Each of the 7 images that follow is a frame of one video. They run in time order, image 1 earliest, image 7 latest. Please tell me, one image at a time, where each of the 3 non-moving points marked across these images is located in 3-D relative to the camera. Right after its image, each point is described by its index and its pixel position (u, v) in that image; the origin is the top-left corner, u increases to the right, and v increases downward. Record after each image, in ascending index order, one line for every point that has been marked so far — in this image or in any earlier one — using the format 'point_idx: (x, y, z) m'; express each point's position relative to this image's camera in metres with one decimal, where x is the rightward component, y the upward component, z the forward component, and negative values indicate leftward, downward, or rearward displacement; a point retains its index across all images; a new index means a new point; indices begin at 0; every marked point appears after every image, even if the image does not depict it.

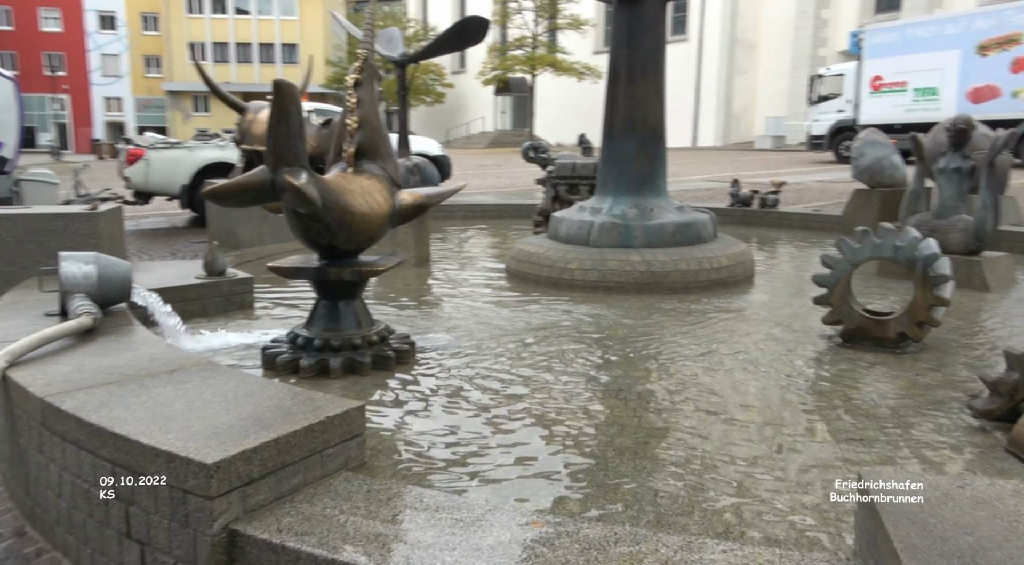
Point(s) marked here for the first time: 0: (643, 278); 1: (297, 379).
0: (+1.0, 0.0, +6.4) m
1: (-1.0, -0.5, +4.2) m
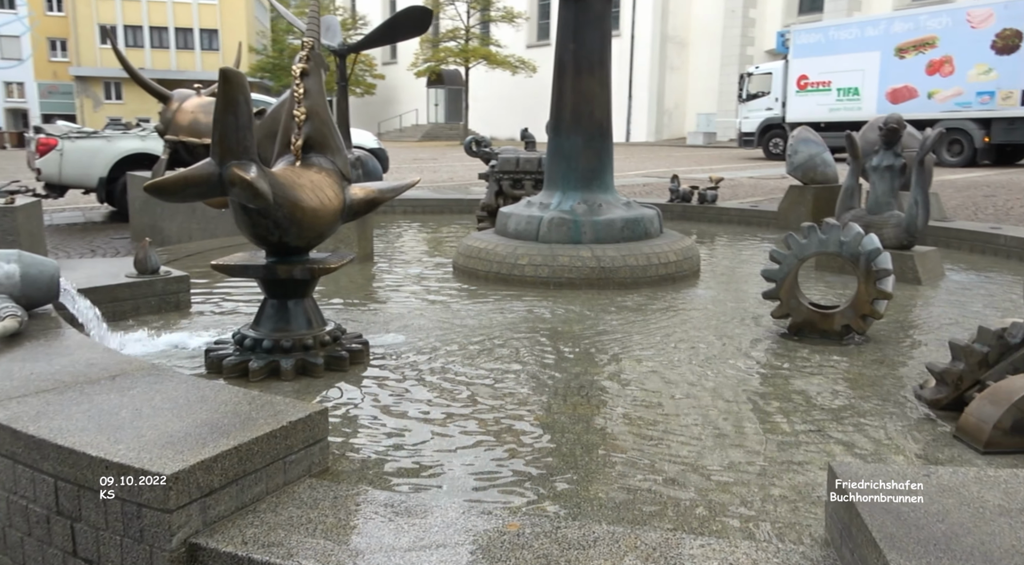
0: (+0.6, +0.1, +6.4) m
1: (-1.2, -0.5, +4.1) m
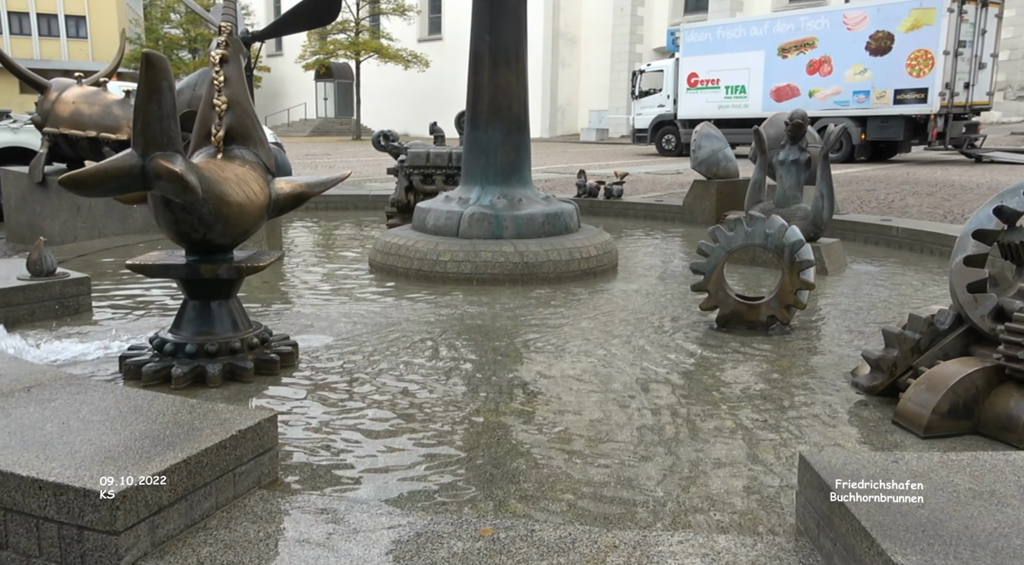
0: (0.0, +0.1, +6.3) m
1: (-1.5, -0.5, +3.8) m
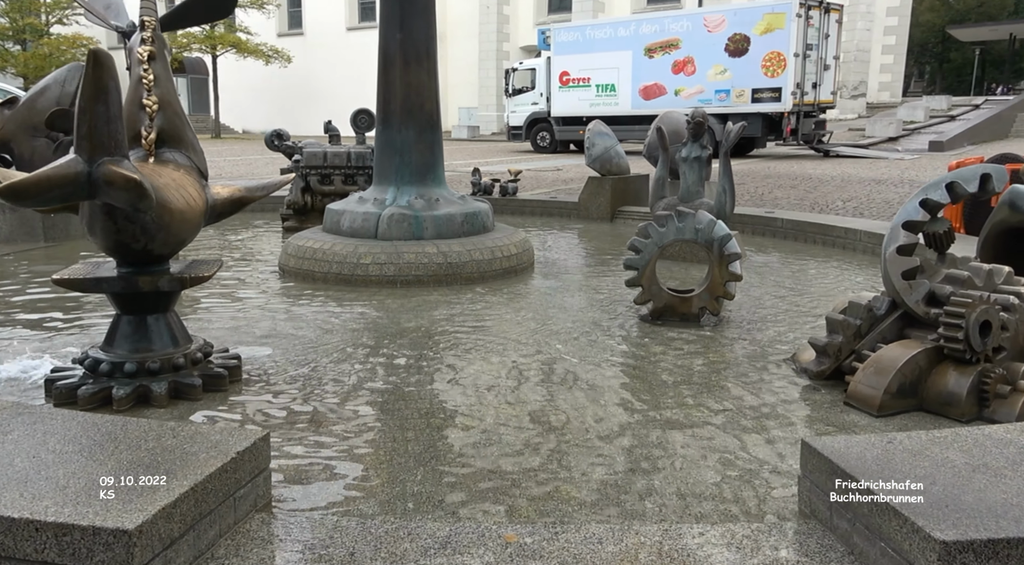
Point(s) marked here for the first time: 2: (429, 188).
0: (-0.5, +0.1, +6.3) m
1: (-1.6, -0.5, +3.6) m
2: (-0.7, +0.7, +6.9) m
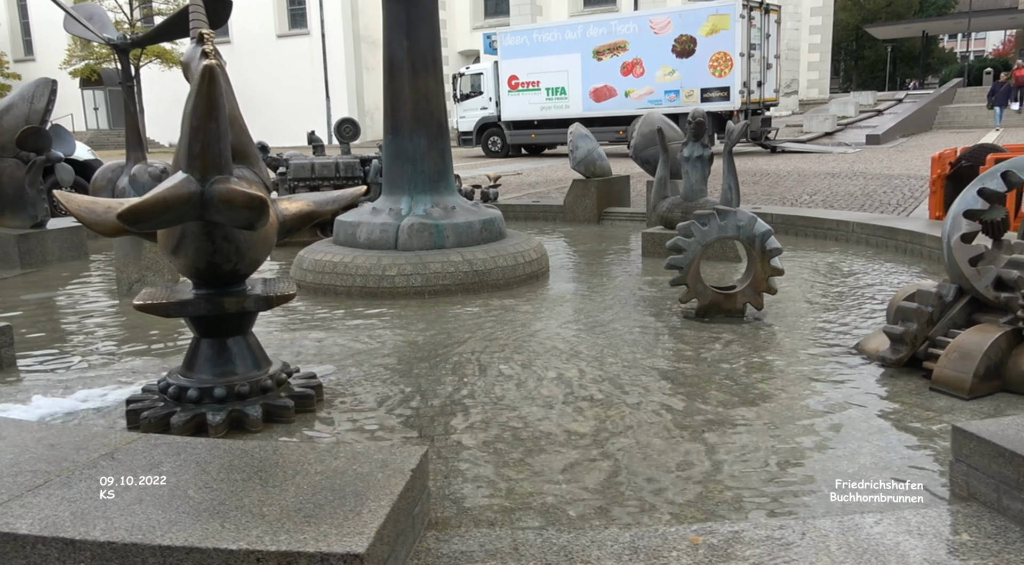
0: (-0.3, 0.0, +6.3) m
1: (-1.2, -0.6, +3.5) m
2: (-0.6, +0.7, +6.8) m
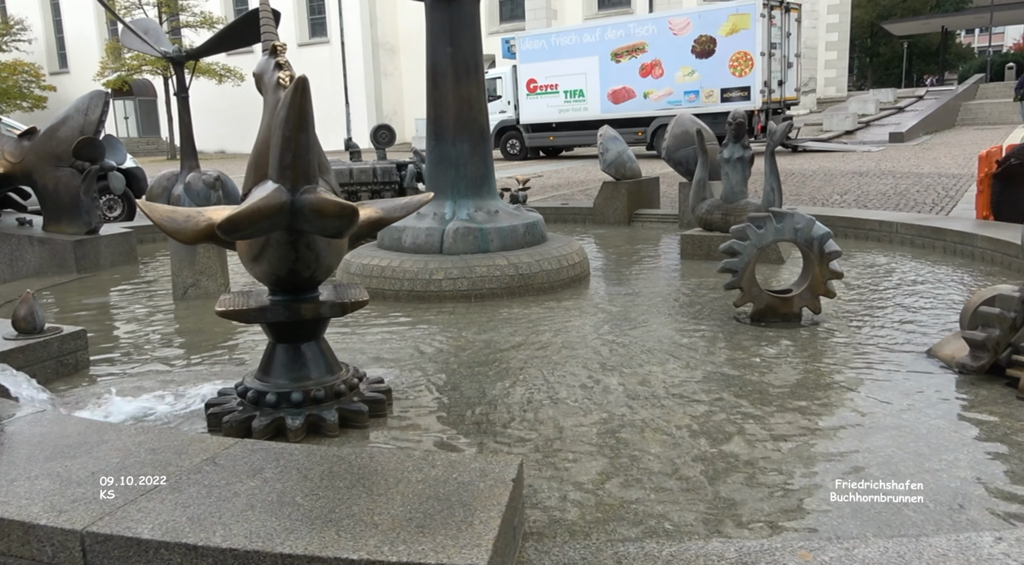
0: (0.0, 0.0, +6.3) m
1: (-0.9, -0.7, +3.5) m
2: (-0.2, +0.6, +6.9) m
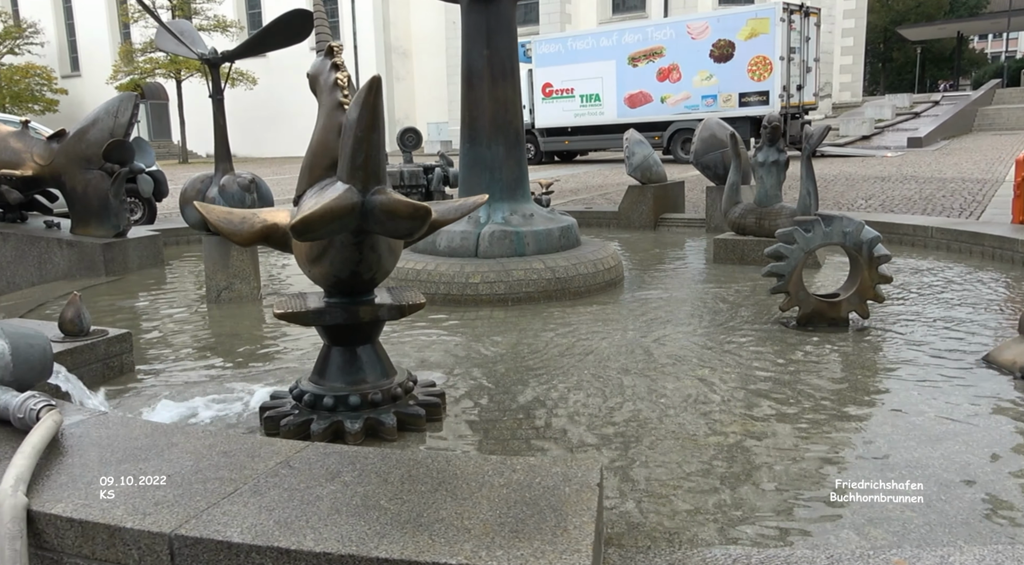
0: (+0.3, 0.0, +6.2) m
1: (-0.6, -0.7, +3.5) m
2: (+0.1, +0.6, +6.8) m
